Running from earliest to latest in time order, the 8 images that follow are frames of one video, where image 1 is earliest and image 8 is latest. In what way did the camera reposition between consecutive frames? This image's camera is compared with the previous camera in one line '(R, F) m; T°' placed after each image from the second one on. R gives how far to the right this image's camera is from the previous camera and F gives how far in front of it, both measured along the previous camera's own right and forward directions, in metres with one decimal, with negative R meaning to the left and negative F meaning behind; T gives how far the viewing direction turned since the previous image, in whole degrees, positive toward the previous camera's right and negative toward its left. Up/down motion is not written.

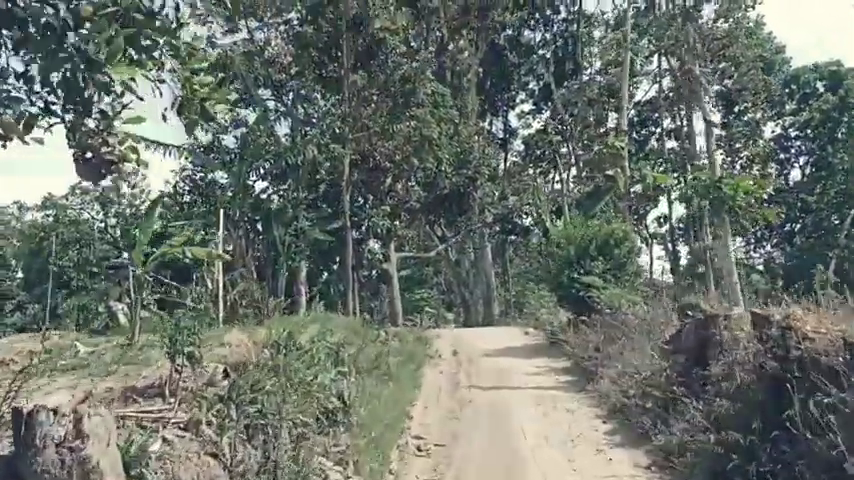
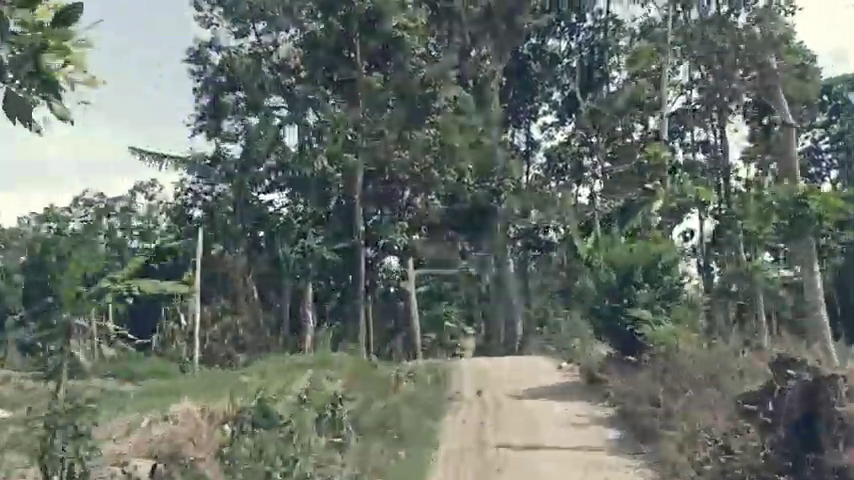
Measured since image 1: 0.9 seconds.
(0.0, +1.7) m; -1°
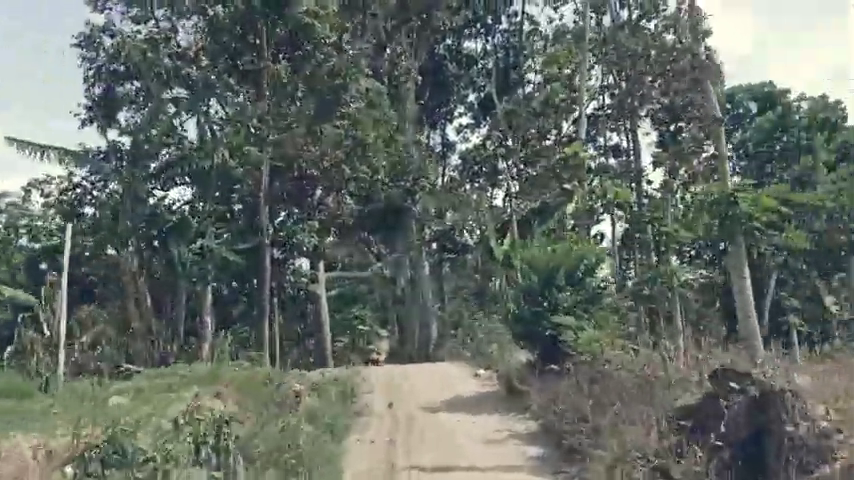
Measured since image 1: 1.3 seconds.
(+0.1, +0.8) m; +6°
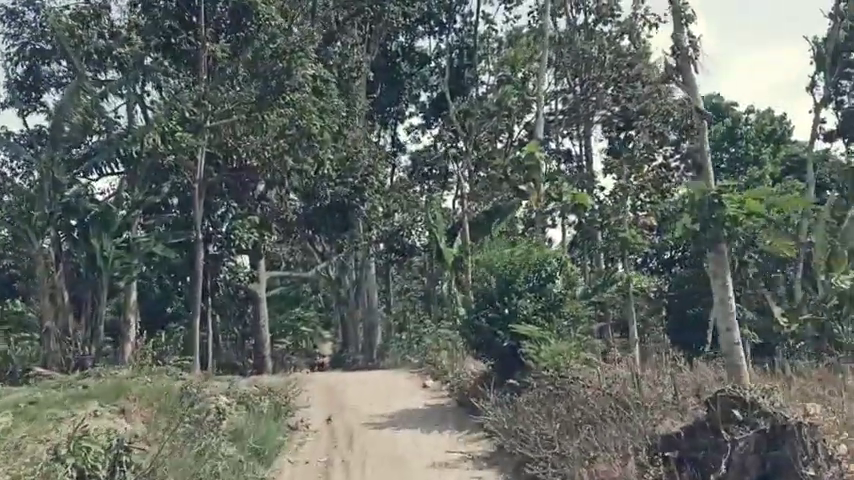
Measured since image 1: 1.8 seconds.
(0.0, +0.9) m; +4°
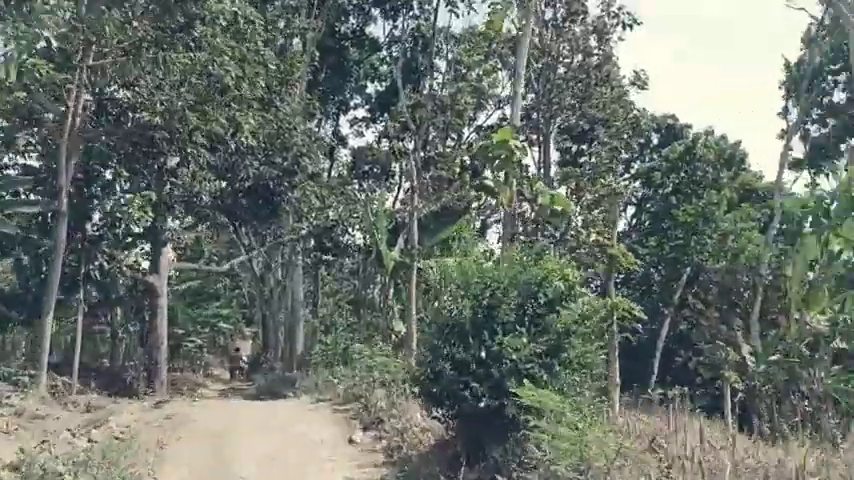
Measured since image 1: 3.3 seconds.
(-0.1, +3.2) m; +5°
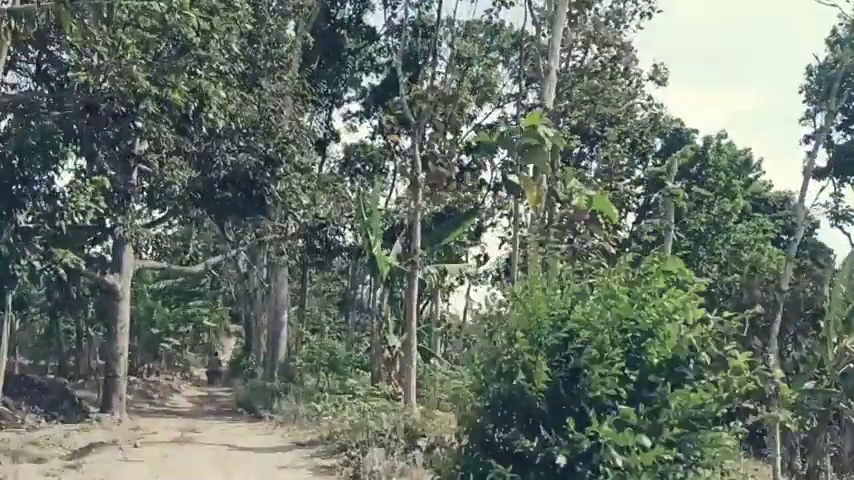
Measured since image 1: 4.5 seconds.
(-0.3, +2.4) m; +1°
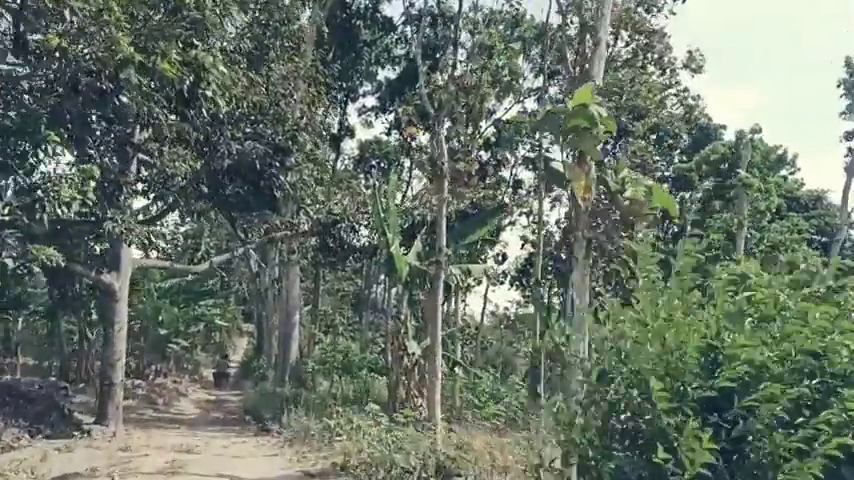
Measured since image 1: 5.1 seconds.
(-0.2, +1.4) m; -1°
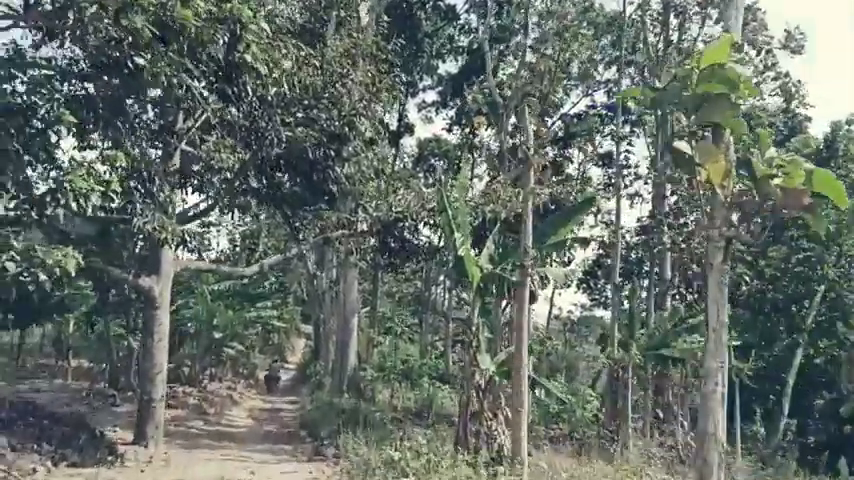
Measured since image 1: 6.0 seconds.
(-0.3, +1.9) m; -4°
